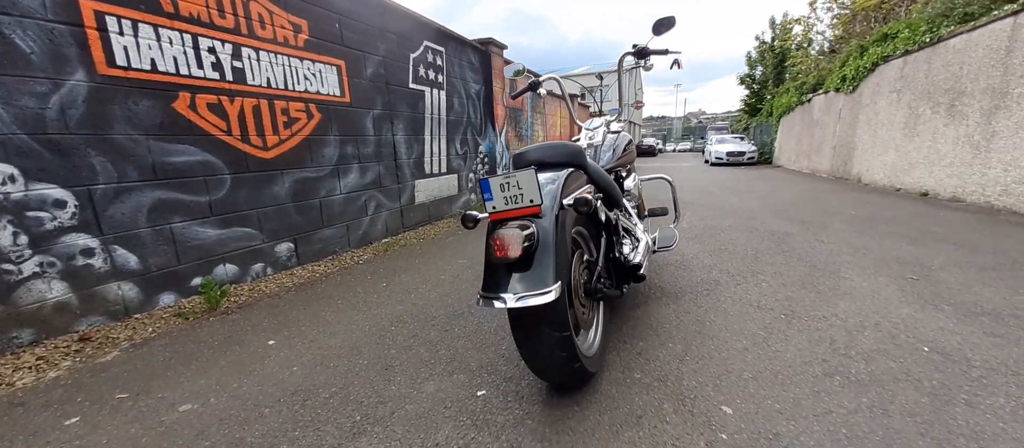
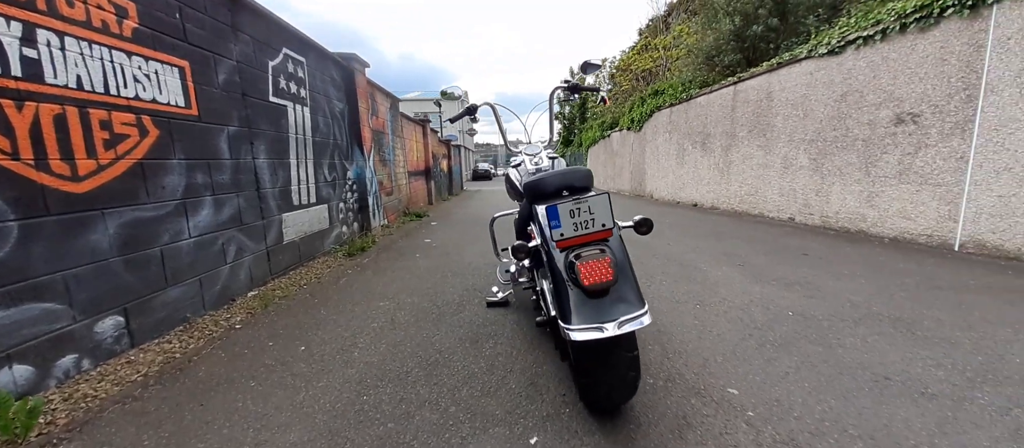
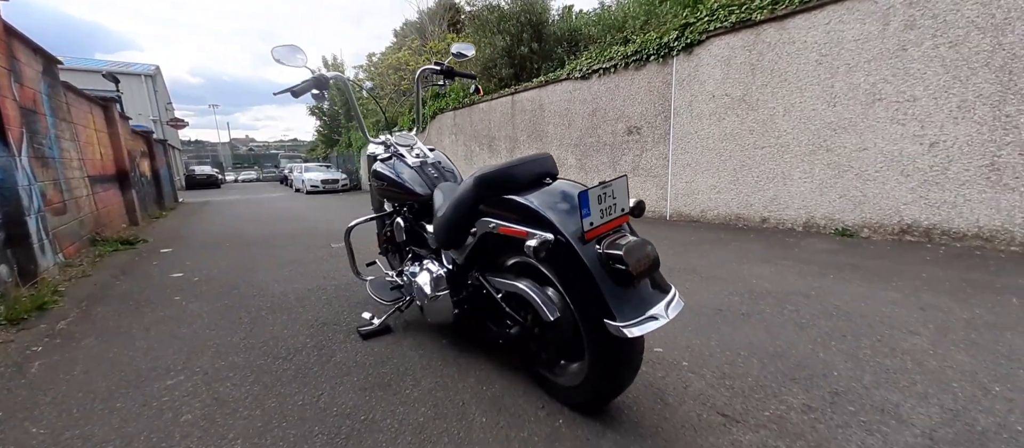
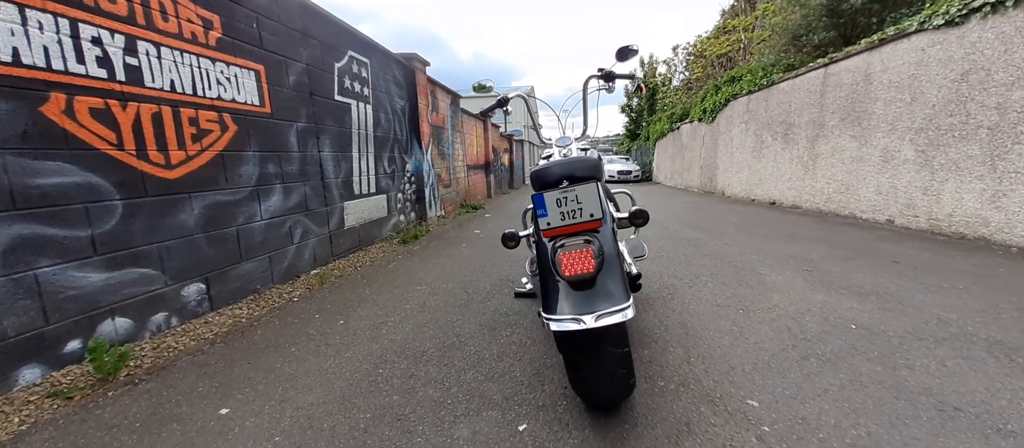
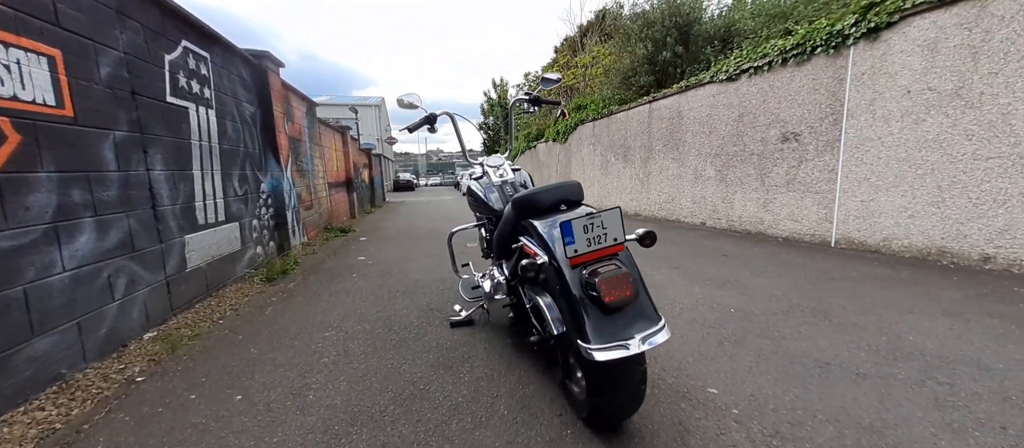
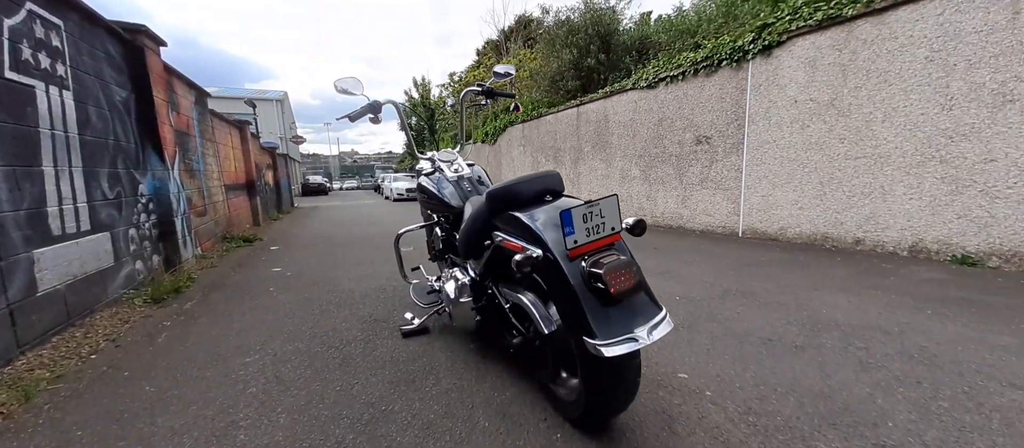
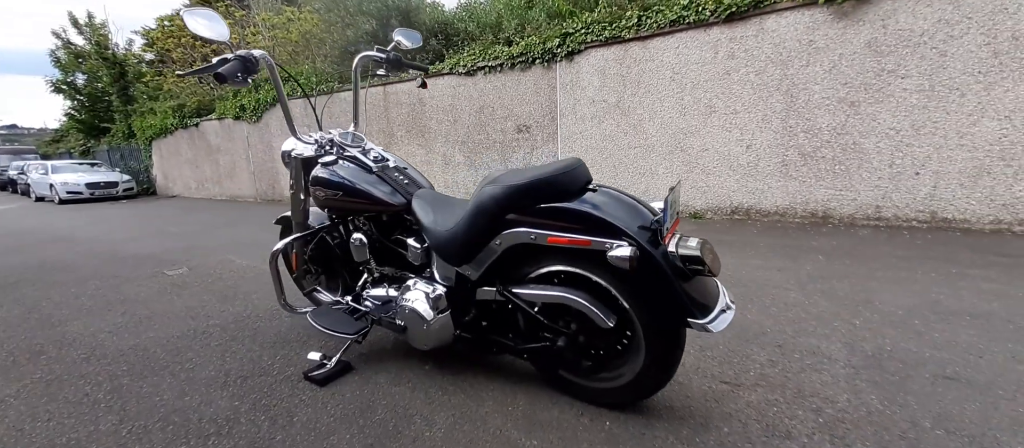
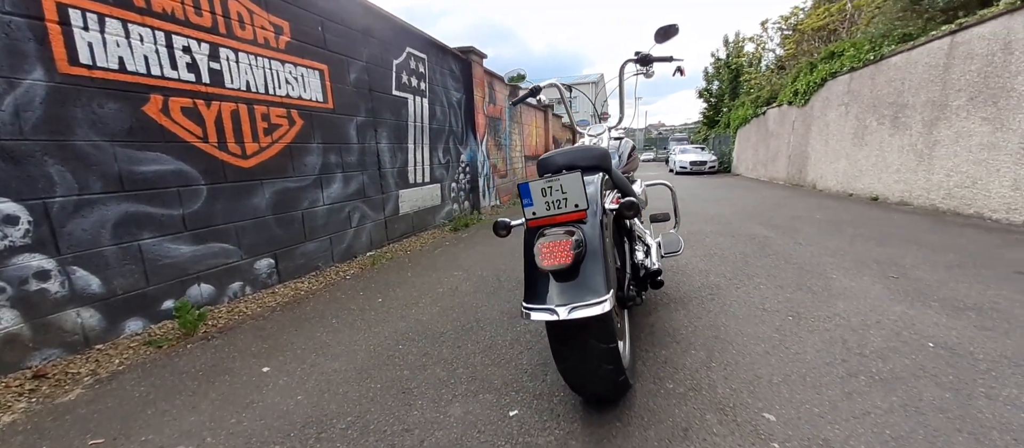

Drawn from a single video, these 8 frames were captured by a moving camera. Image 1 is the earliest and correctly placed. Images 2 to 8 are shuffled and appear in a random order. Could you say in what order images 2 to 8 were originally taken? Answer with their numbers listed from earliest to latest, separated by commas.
8, 4, 2, 5, 6, 3, 7
